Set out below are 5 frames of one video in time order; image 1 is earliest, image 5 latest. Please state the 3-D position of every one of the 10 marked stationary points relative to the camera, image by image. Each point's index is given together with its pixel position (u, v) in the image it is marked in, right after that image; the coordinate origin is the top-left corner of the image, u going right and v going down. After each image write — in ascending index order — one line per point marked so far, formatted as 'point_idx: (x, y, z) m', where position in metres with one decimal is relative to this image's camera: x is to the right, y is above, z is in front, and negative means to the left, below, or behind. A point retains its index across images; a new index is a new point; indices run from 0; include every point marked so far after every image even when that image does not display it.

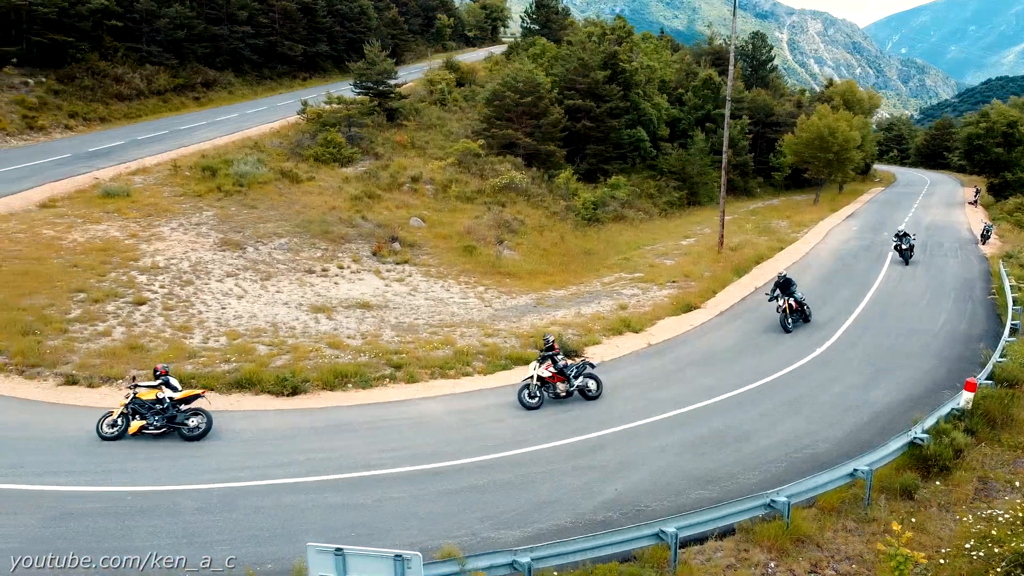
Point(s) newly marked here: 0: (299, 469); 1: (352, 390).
0: (-2.3, -2.0, +9.7) m
1: (-2.3, -1.5, +12.8) m
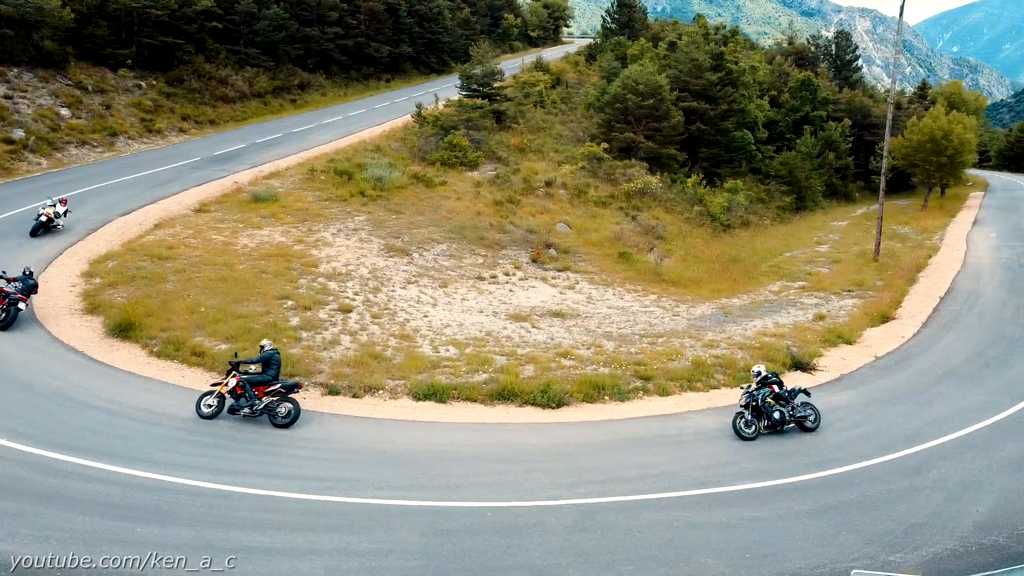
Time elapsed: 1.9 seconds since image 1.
0: (+1.3, -2.2, +9.8) m
1: (+1.4, -1.6, +12.8) m
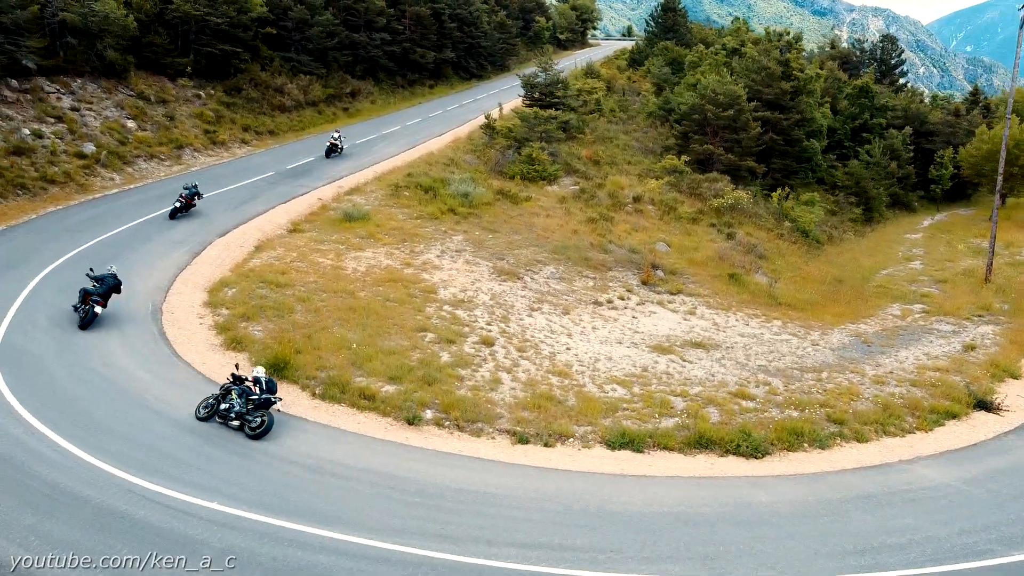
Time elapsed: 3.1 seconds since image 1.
0: (+4.1, -2.8, +9.2) m
1: (+4.1, -2.2, +12.3) m
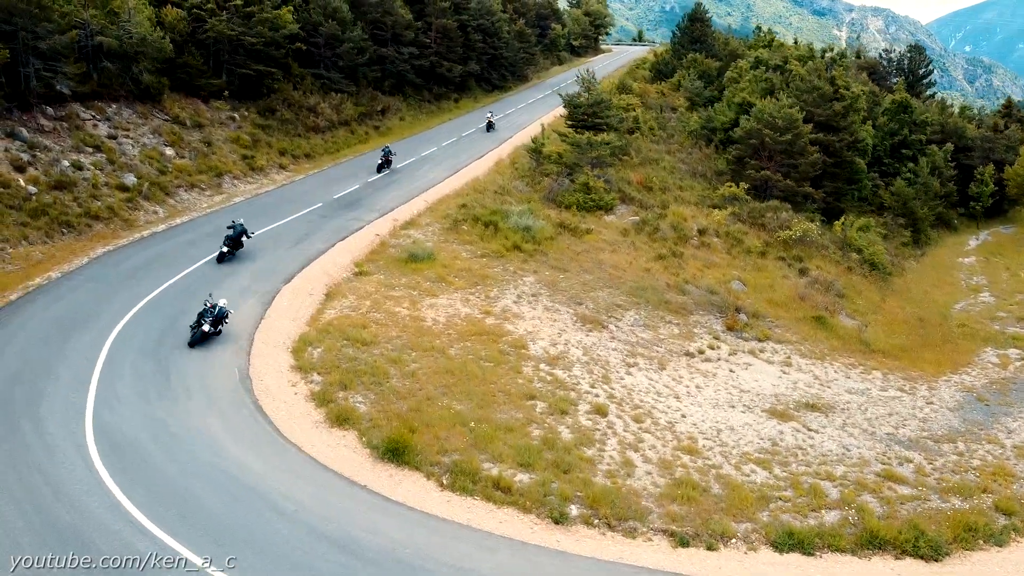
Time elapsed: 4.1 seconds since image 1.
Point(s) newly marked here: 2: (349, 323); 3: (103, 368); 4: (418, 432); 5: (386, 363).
0: (+6.1, -3.9, +8.4) m
1: (+6.2, -3.3, +11.4) m
2: (-3.4, -0.7, +18.5) m
3: (-7.1, -1.4, +15.6) m
4: (-1.4, -2.2, +13.7) m
5: (-2.3, -1.4, +16.5) m
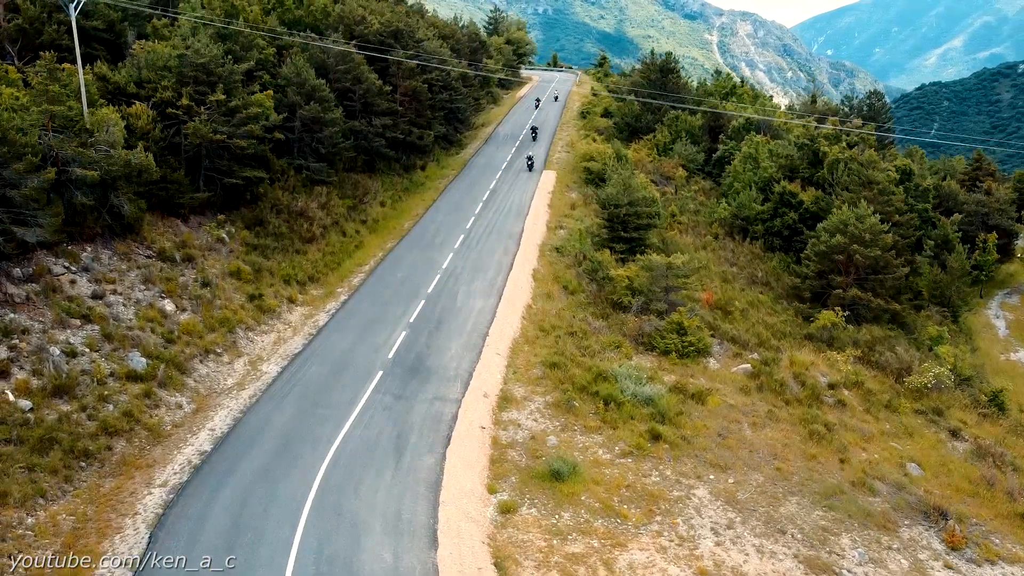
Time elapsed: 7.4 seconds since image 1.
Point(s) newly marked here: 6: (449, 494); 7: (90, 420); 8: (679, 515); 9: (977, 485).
0: (+12.0, -8.2, +5.9) m
1: (+11.5, -7.6, +8.9) m
2: (+0.8, -5.4, +14.1) m
3: (-2.3, -6.3, +10.6) m
4: (+3.6, -6.9, +9.7) m
5: (+2.2, -6.0, +12.4) m
6: (-1.6, -3.9, +17.9) m
7: (-8.8, -2.8, +18.7) m
8: (+3.2, -4.4, +17.7) m
9: (+10.3, -4.3, +19.9) m
